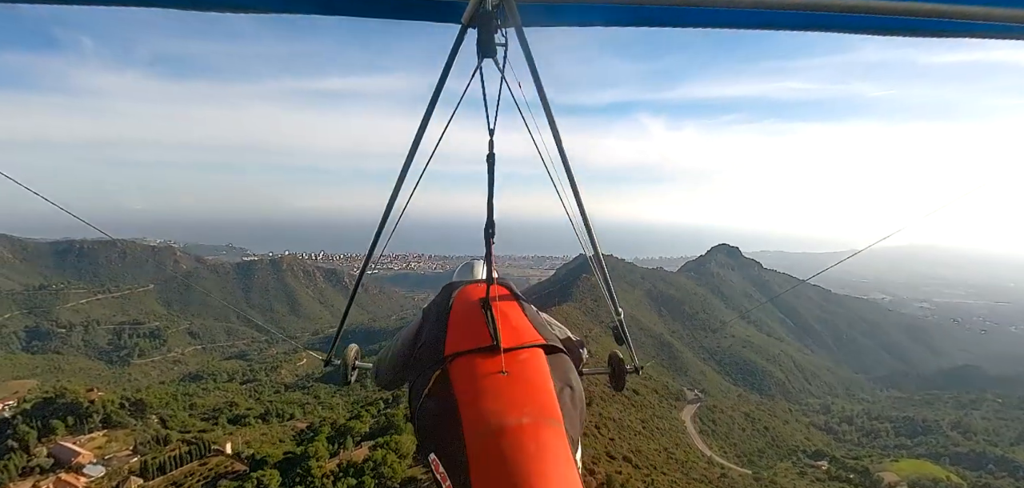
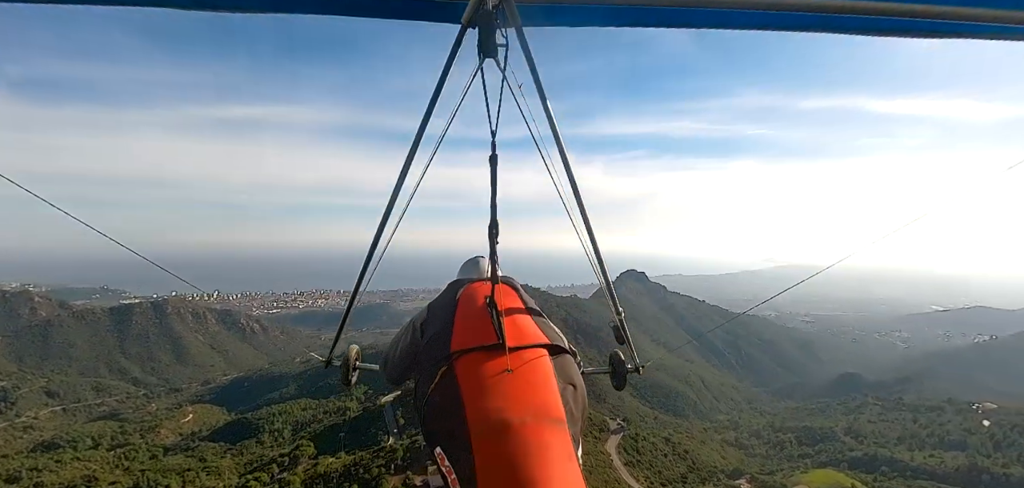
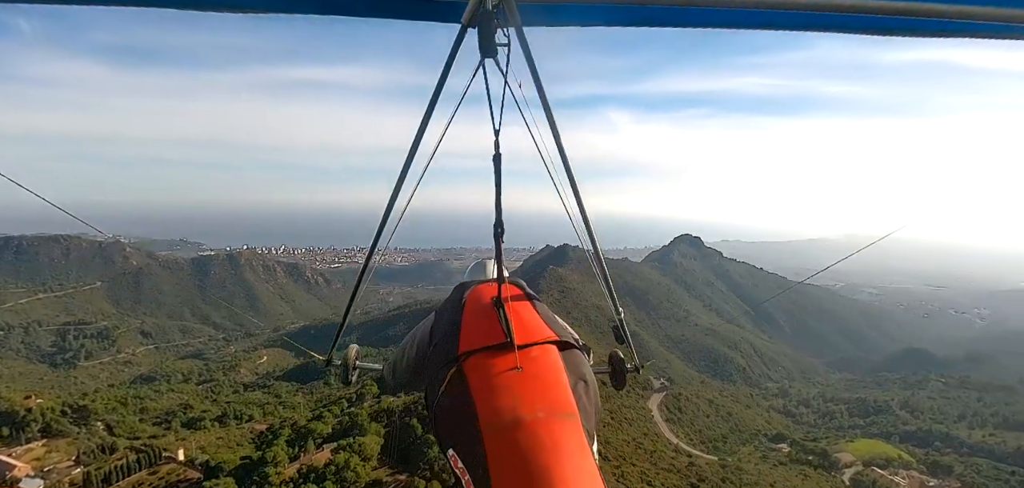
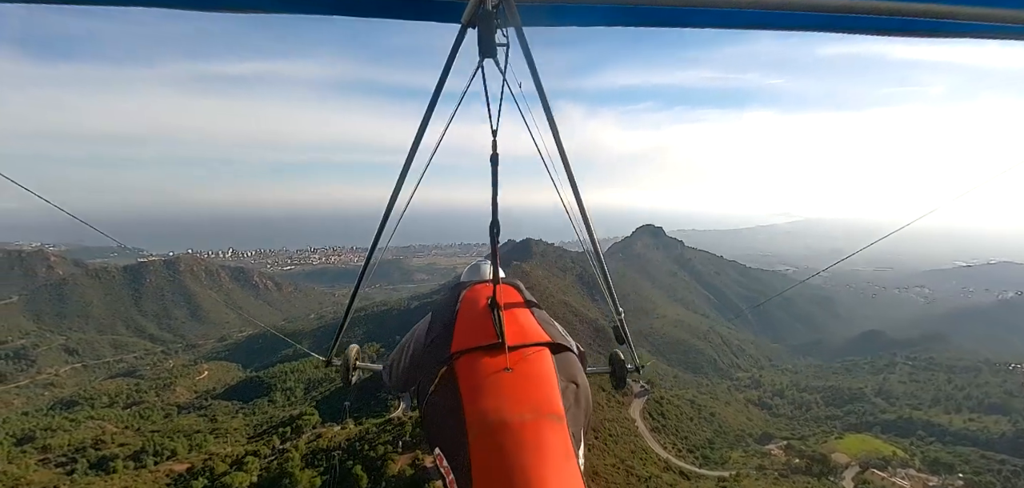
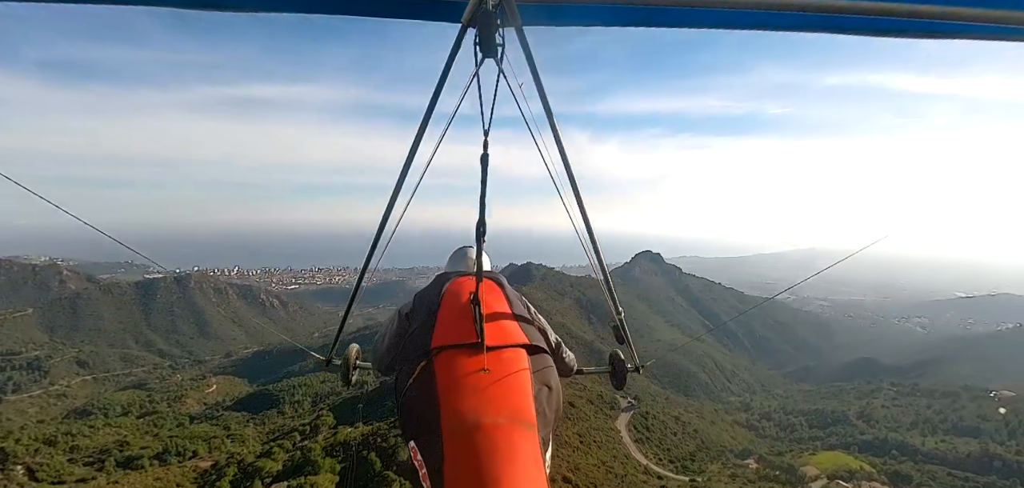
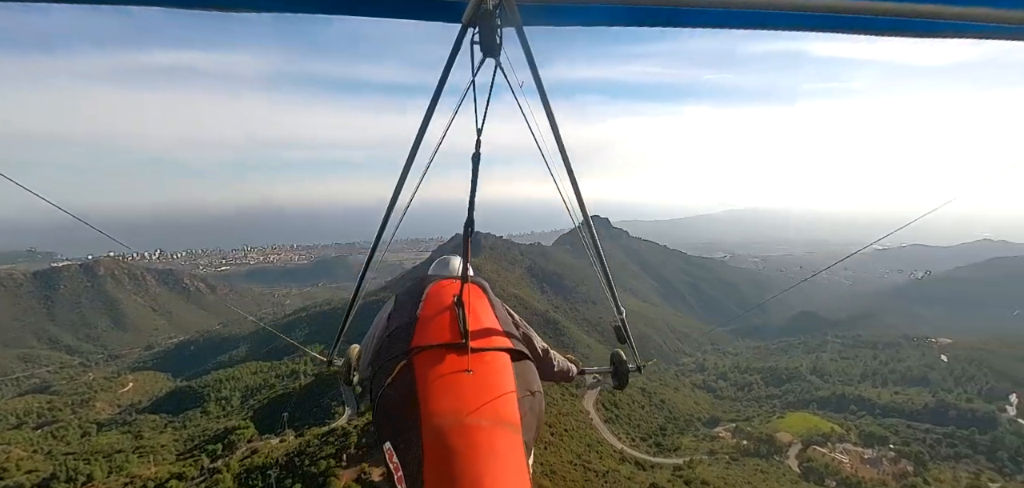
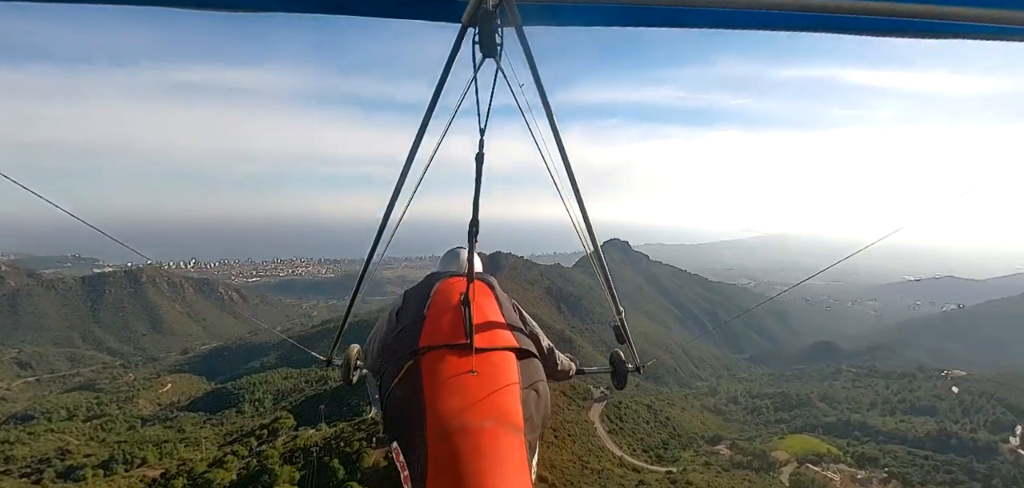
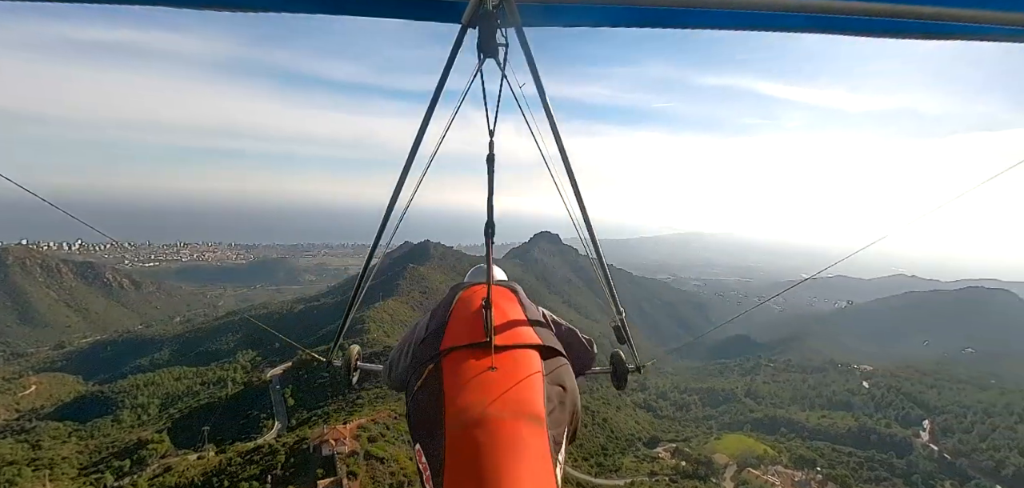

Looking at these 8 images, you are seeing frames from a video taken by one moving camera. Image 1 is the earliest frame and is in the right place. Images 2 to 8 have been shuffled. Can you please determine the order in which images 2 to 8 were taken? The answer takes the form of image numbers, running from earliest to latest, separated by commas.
3, 5, 2, 7, 4, 6, 8
